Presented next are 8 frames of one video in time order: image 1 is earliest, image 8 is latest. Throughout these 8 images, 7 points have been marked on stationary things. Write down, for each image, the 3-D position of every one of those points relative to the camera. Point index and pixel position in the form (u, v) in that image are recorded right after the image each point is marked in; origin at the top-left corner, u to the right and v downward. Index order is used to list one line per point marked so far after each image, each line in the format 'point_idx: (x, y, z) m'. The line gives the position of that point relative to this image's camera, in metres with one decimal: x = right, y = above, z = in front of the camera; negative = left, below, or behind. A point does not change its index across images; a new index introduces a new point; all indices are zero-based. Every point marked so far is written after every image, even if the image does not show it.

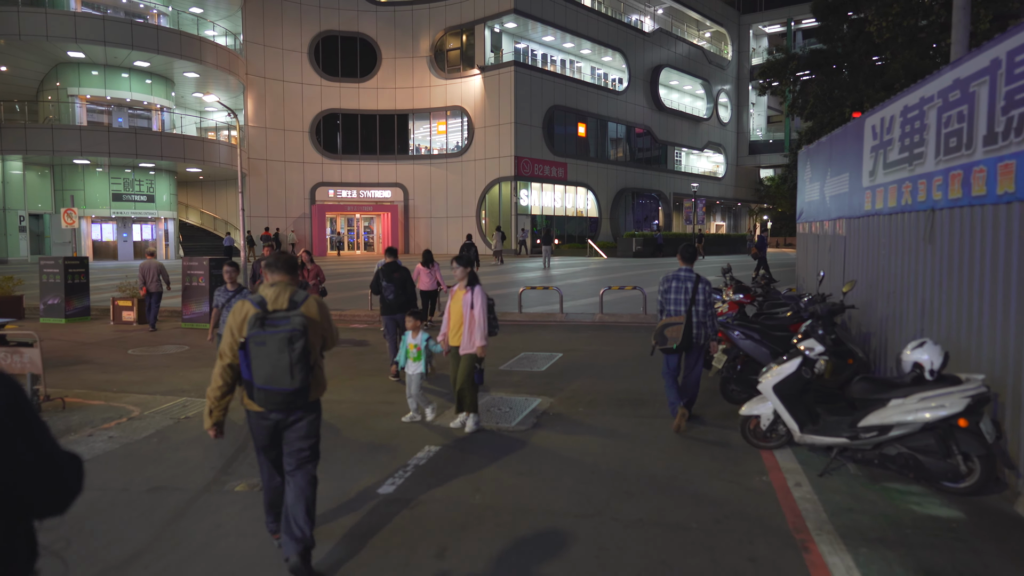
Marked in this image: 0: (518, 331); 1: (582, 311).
0: (+0.1, -0.8, +12.9) m
1: (+1.6, -0.5, +15.0) m
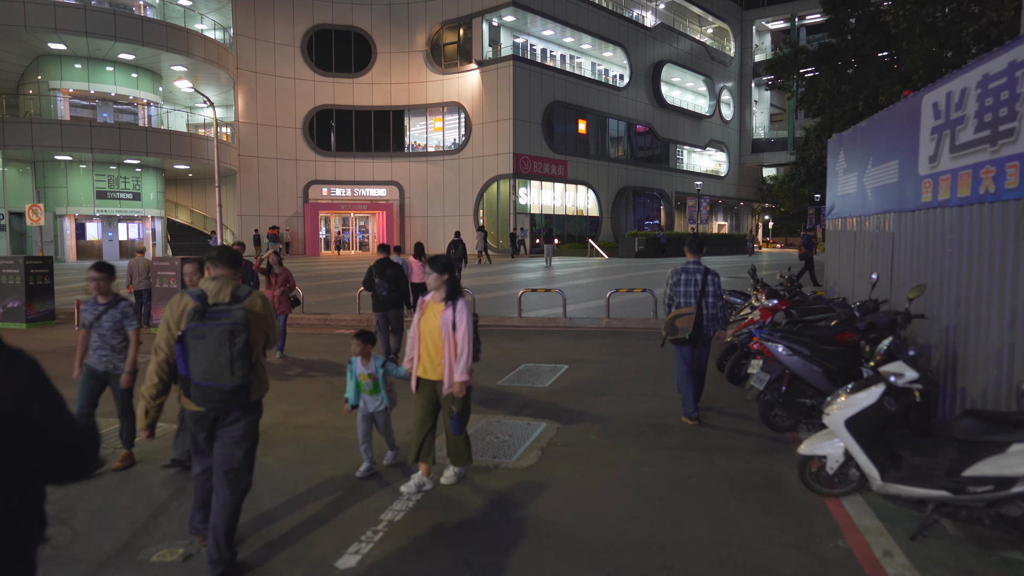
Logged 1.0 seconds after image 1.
0: (+0.1, -0.9, +11.8) m
1: (+1.5, -0.6, +13.9) m
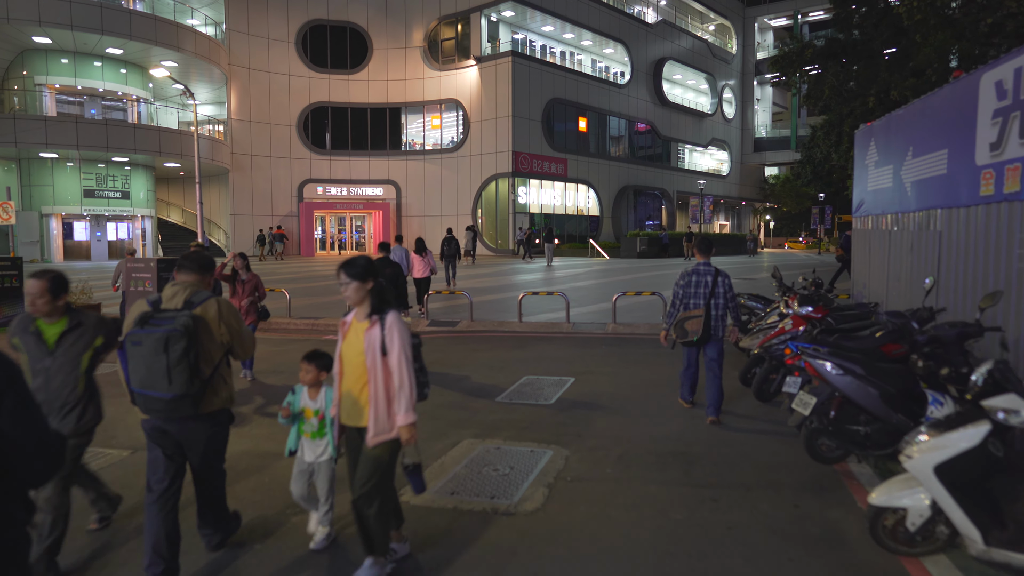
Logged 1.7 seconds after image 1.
0: (+0.1, -0.9, +10.9) m
1: (+1.5, -0.6, +13.0) m
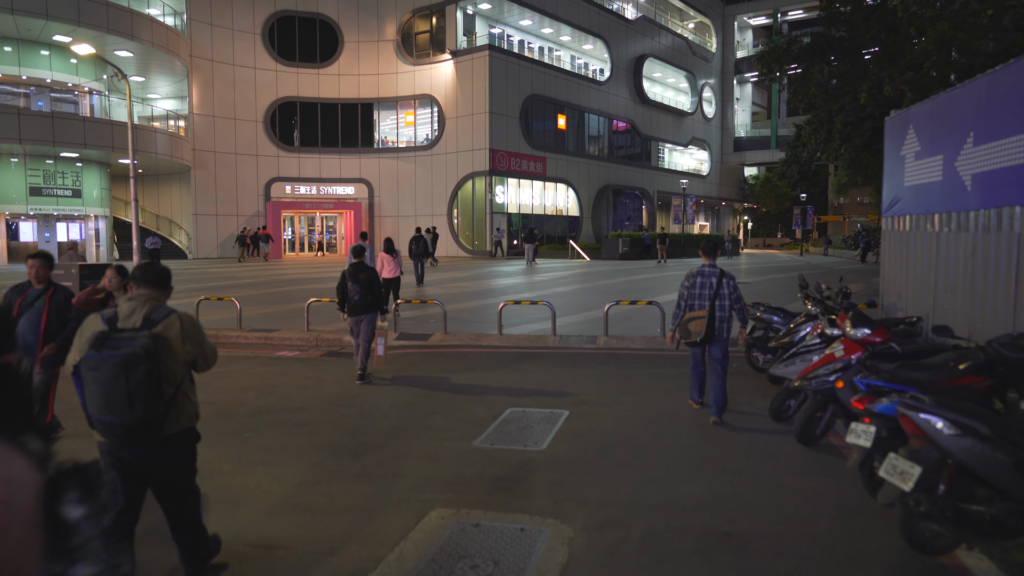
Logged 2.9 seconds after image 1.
0: (-0.2, -1.1, +9.5) m
1: (+1.2, -0.7, +11.7) m
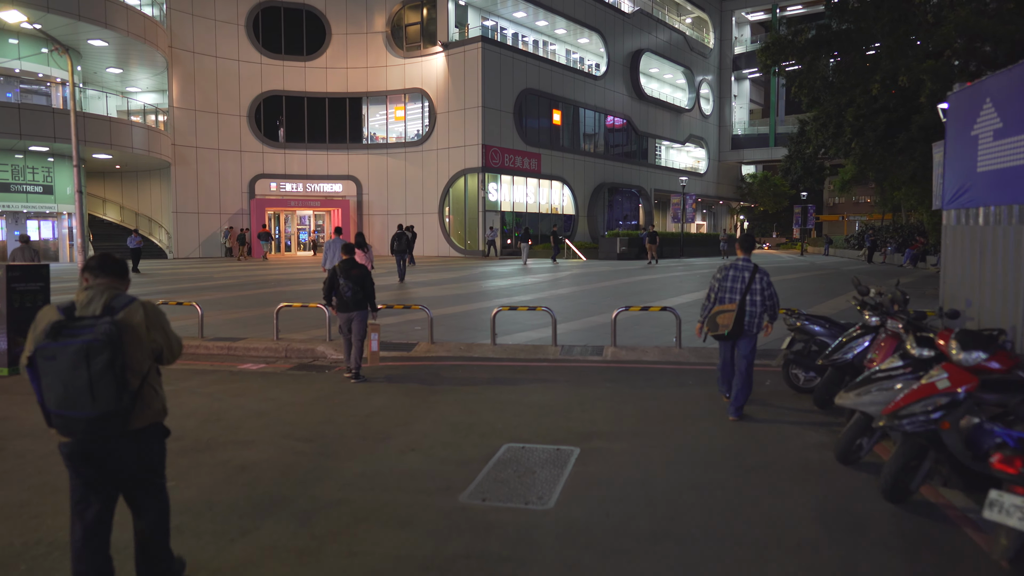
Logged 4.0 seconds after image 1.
0: (-0.3, -1.1, +8.2) m
1: (+1.1, -0.8, +10.4) m
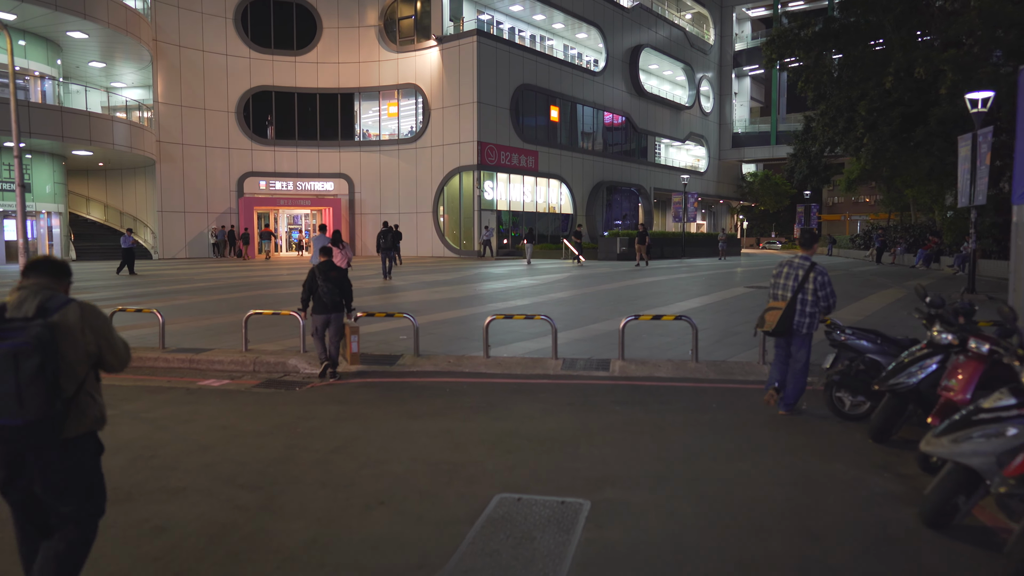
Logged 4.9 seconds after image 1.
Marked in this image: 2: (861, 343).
0: (-0.3, -1.2, +7.1) m
1: (+1.0, -0.9, +9.3) m
2: (+3.1, -0.5, +5.9) m
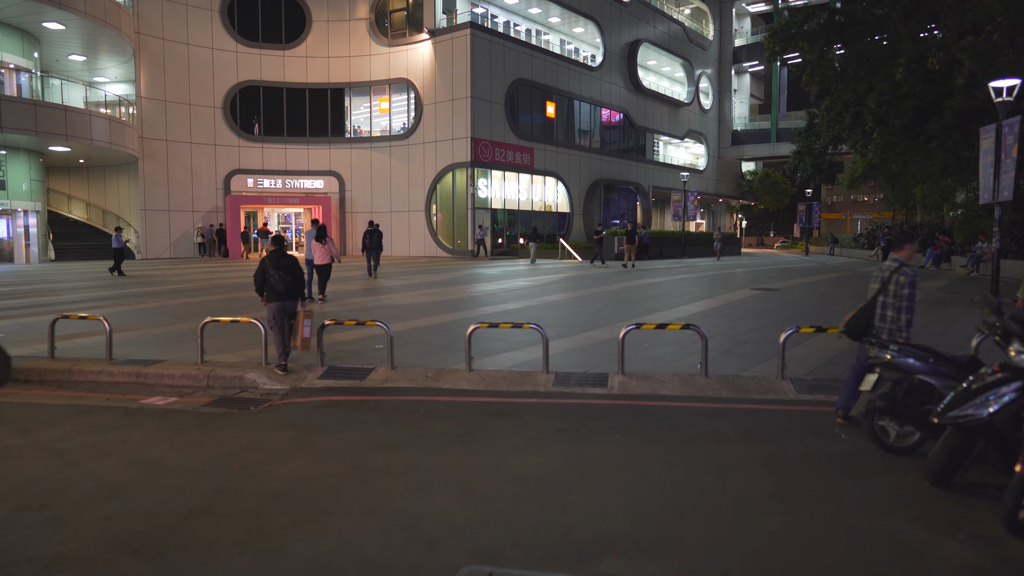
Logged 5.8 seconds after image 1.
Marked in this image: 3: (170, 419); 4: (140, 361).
0: (-0.5, -1.2, +6.1) m
1: (+0.9, -0.9, +8.3) m
2: (+2.9, -0.5, +4.9) m
3: (-3.4, -1.3, +6.8) m
4: (-4.8, -1.0, +8.7) m
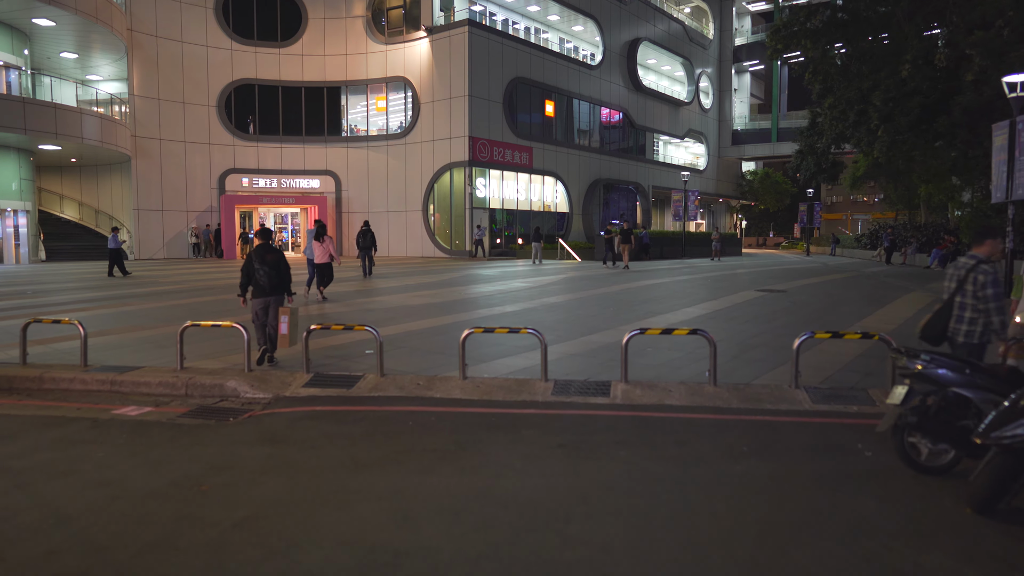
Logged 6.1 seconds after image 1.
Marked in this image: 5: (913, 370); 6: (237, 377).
0: (-0.5, -1.3, +5.7) m
1: (+0.8, -1.0, +7.9) m
2: (+2.9, -0.6, +4.4) m
3: (-3.5, -1.4, +6.3) m
4: (-4.8, -1.0, +8.3) m
5: (+2.8, -0.6, +4.6) m
6: (-3.2, -1.0, +7.7) m
